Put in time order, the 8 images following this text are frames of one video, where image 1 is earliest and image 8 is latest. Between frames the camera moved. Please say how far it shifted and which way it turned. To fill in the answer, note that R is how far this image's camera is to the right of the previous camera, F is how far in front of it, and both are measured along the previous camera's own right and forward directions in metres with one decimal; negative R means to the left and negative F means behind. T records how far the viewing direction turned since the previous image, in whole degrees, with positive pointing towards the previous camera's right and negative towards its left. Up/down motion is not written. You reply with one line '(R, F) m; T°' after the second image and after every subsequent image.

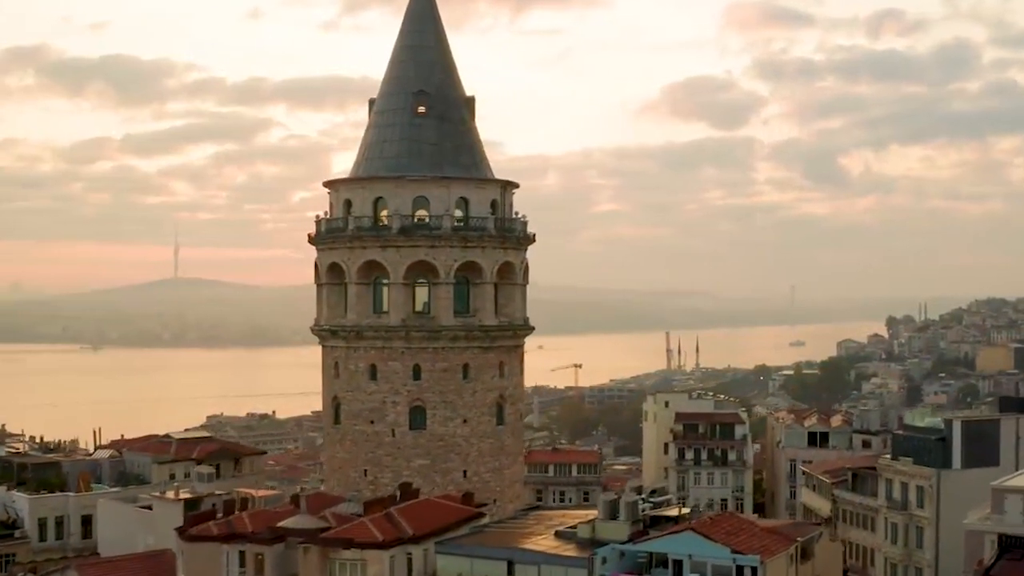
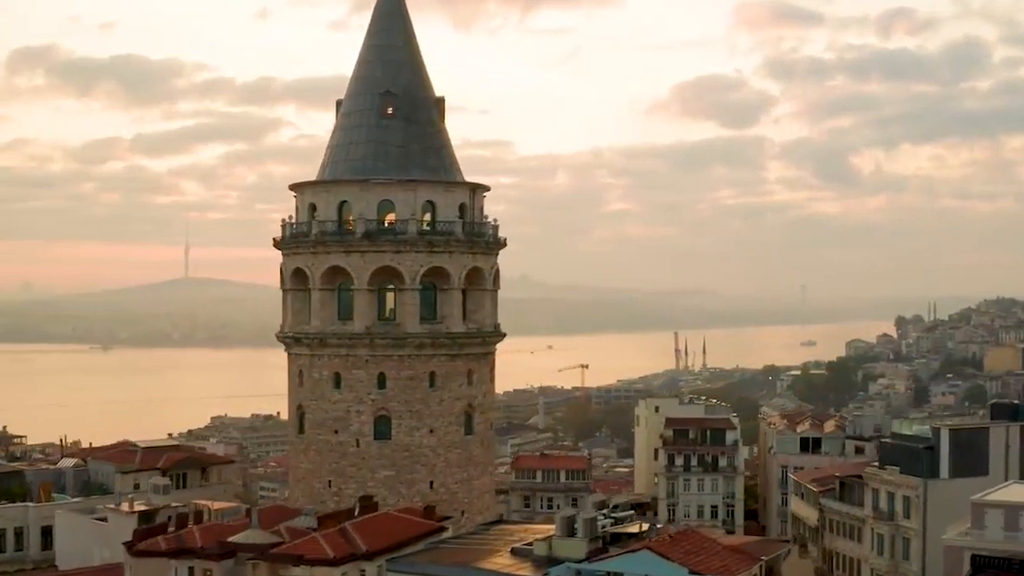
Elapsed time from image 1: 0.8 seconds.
(+0.9, +0.8) m; 0°
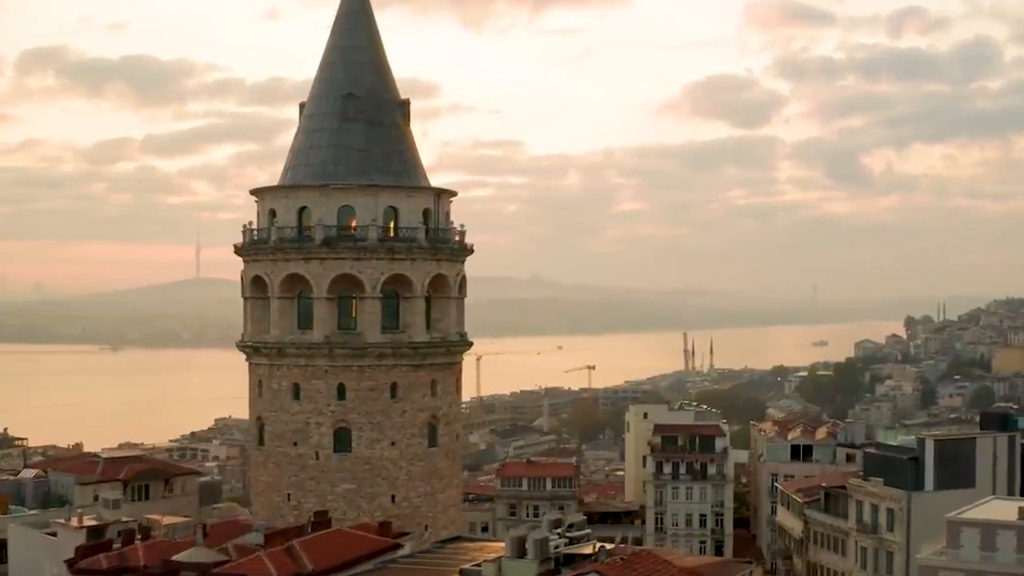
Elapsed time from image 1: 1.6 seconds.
(+1.0, +0.9) m; 0°
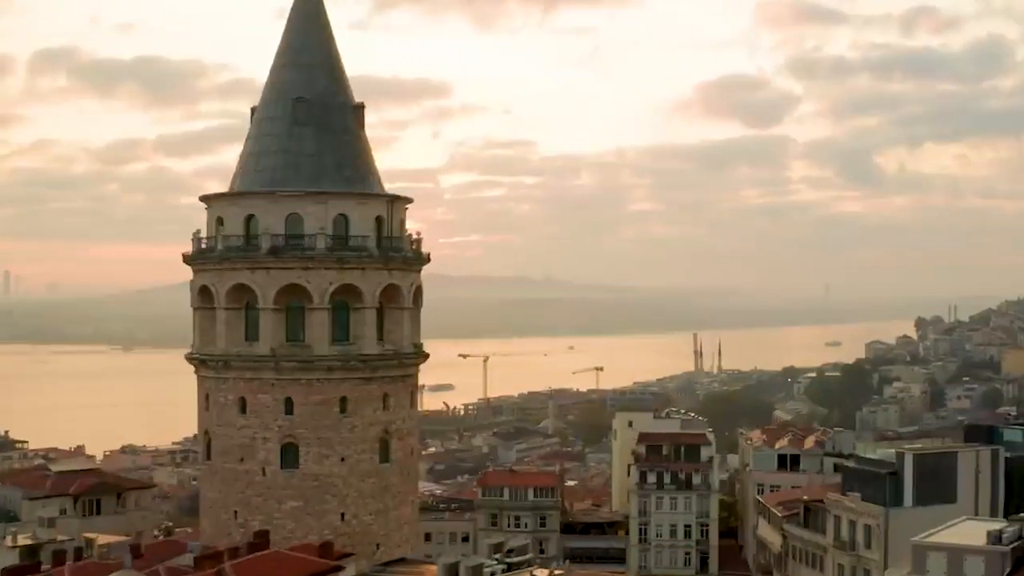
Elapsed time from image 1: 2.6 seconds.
(+1.2, +1.0) m; -1°
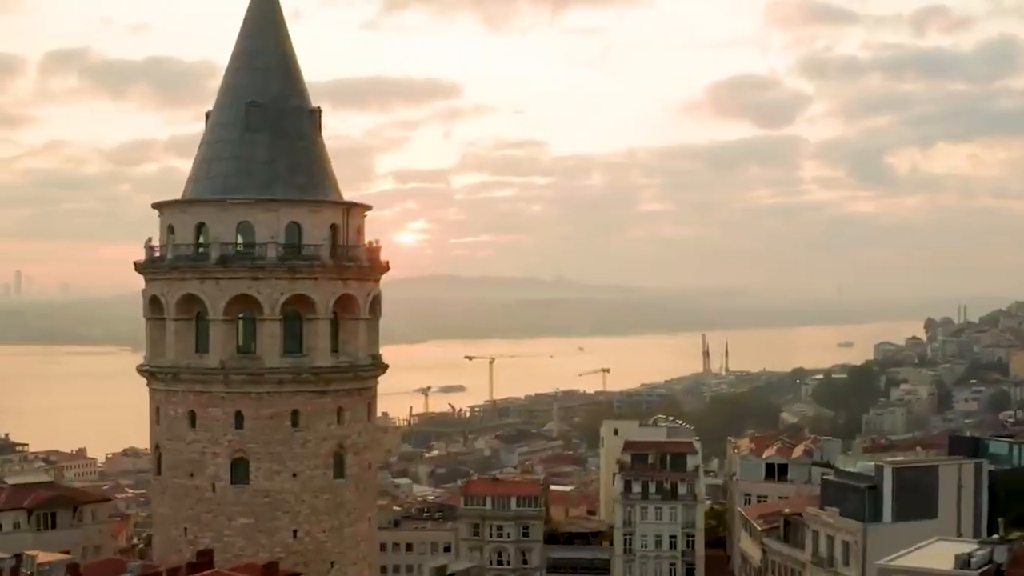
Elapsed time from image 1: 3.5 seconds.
(+1.1, +0.9) m; -1°
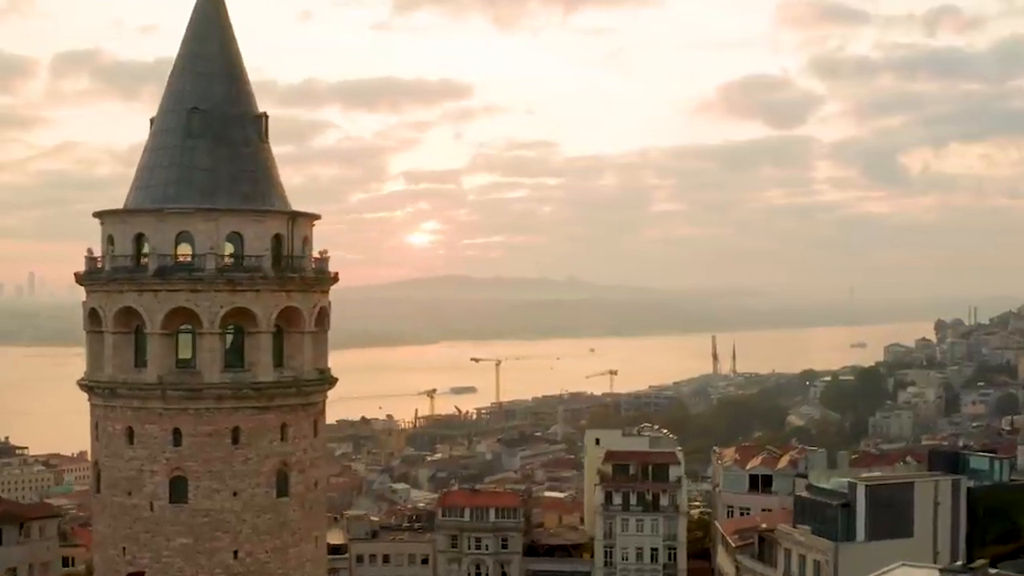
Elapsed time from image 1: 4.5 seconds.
(+1.2, +0.9) m; -1°
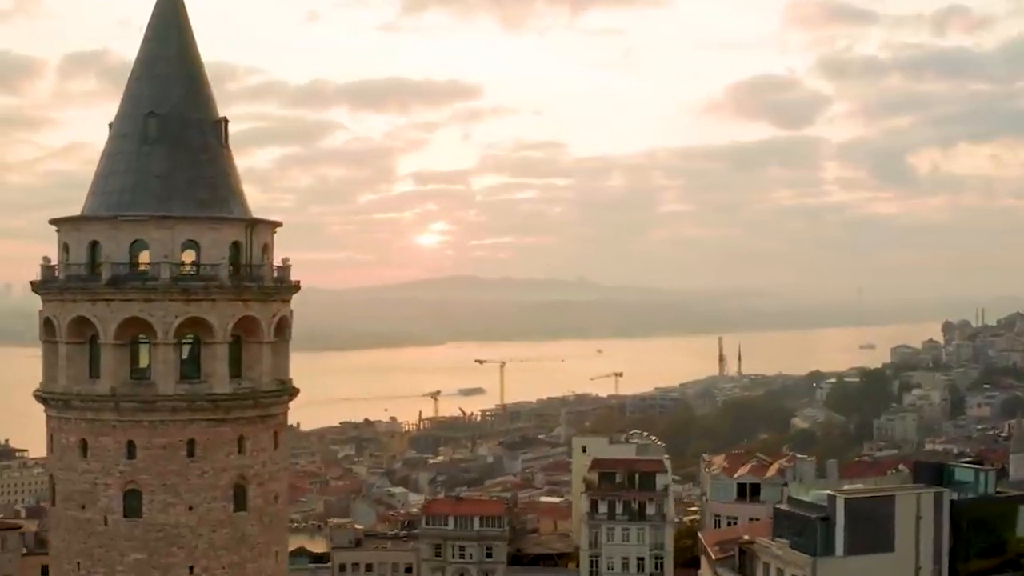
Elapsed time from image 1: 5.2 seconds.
(+0.9, +0.6) m; 0°
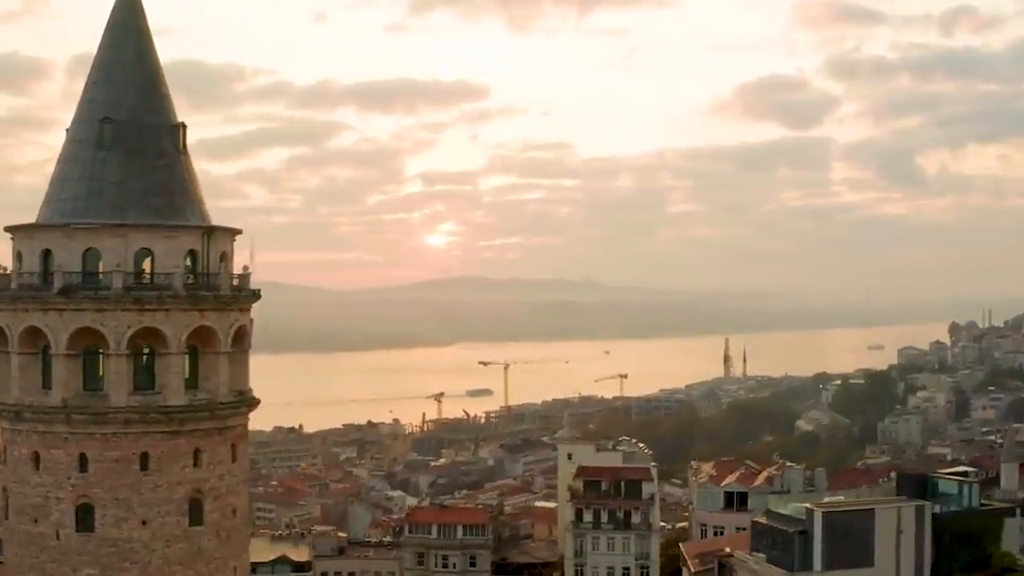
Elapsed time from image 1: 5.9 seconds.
(+0.9, +0.6) m; 0°
